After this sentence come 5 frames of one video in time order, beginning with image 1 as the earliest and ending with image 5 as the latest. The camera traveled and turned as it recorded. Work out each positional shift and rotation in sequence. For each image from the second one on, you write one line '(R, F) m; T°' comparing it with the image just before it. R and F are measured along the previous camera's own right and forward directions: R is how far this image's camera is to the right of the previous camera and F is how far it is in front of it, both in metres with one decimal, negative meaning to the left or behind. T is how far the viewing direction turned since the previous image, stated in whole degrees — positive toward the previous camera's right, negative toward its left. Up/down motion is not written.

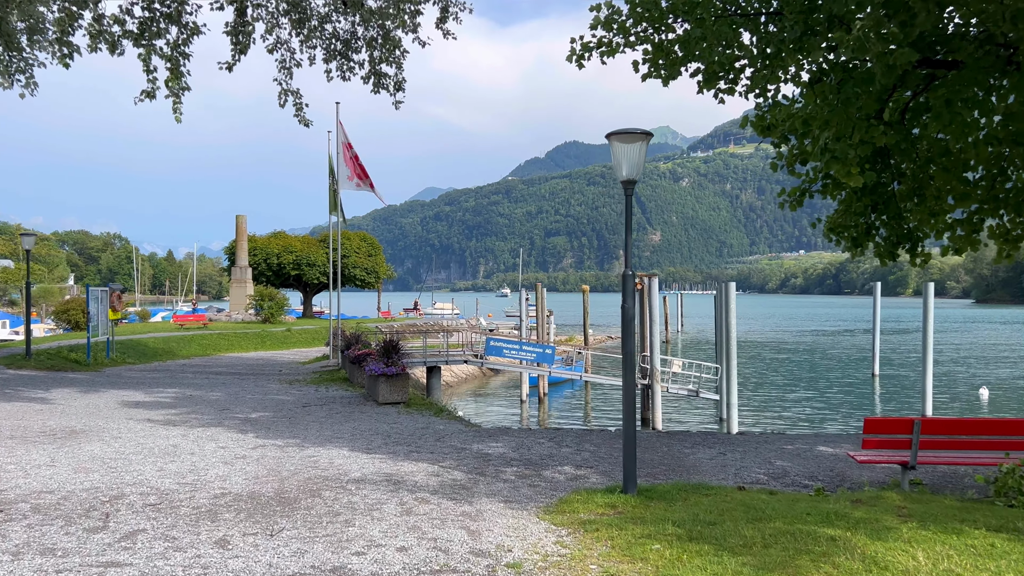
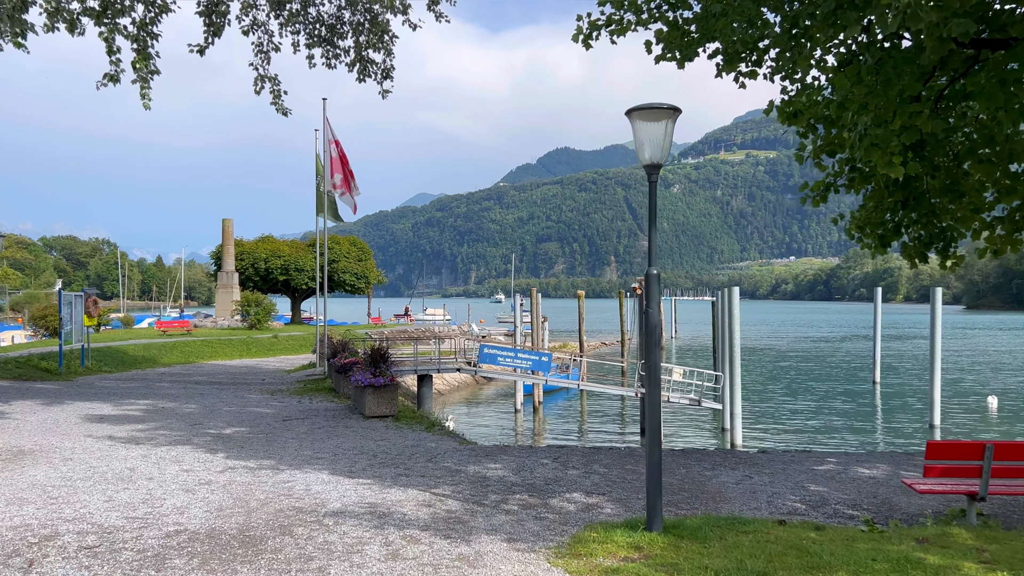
(-0.1, +1.1) m; +1°
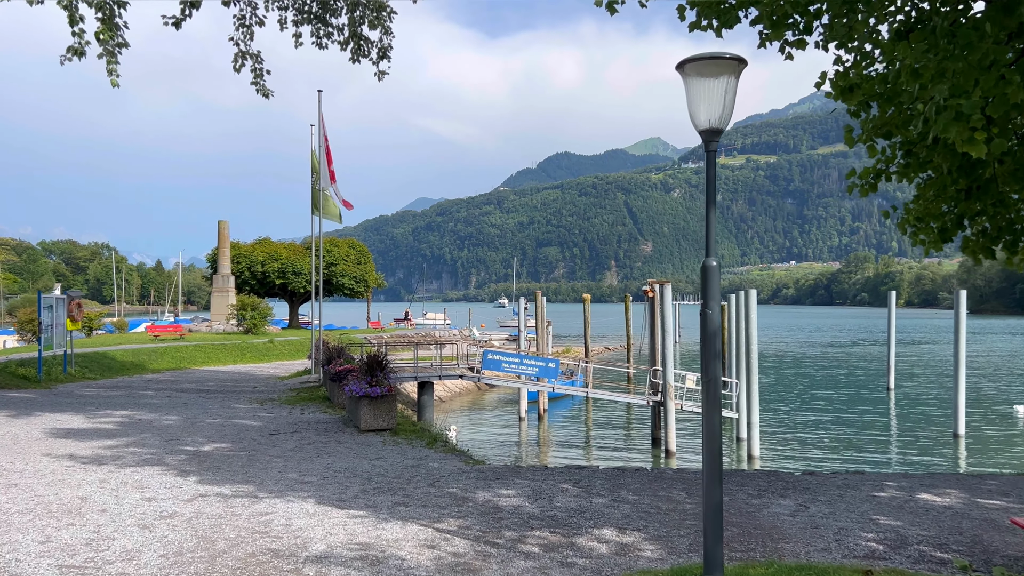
(-0.2, +1.2) m; 0°
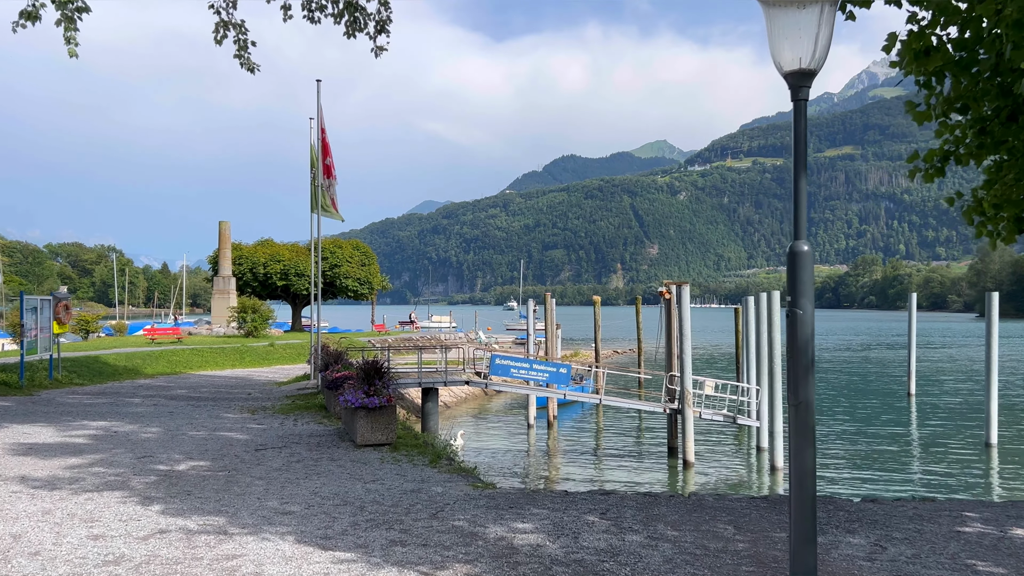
(-0.1, +1.2) m; 0°
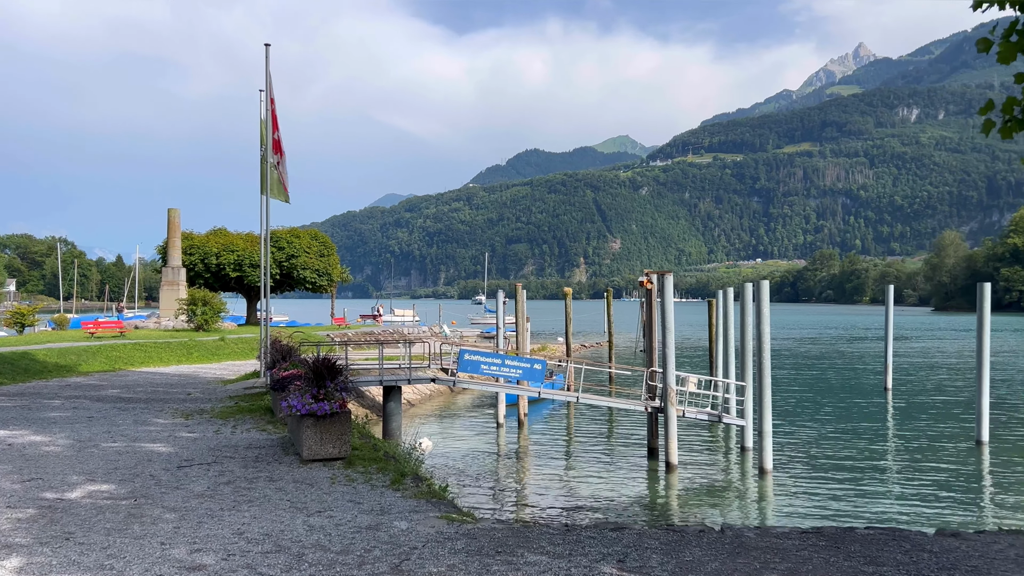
(-0.2, +1.9) m; +3°
